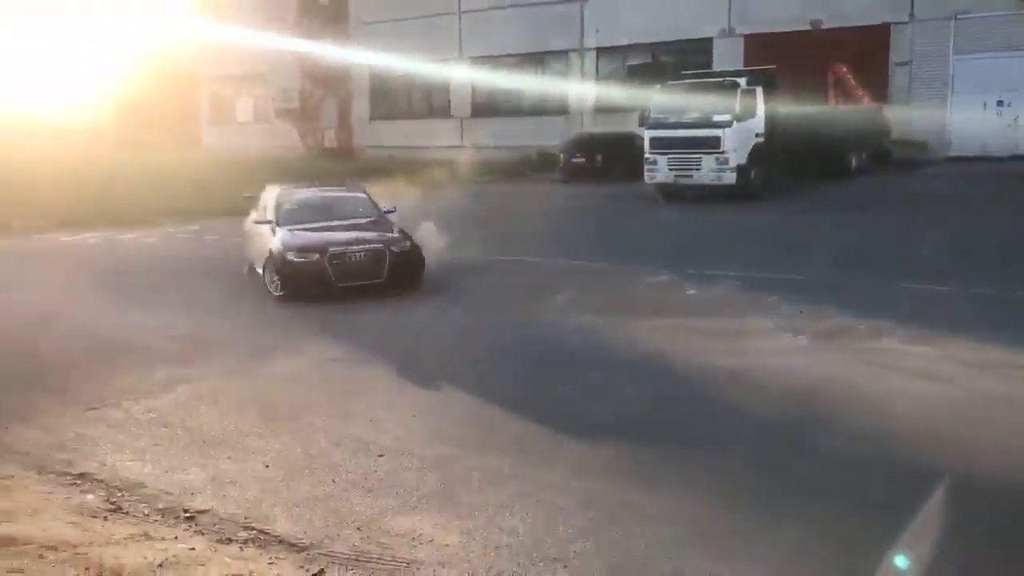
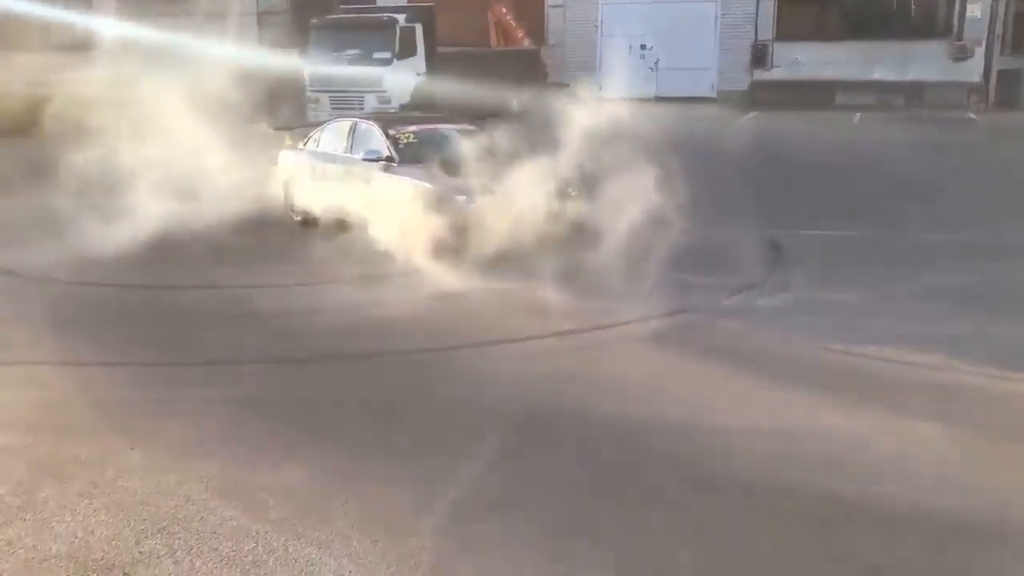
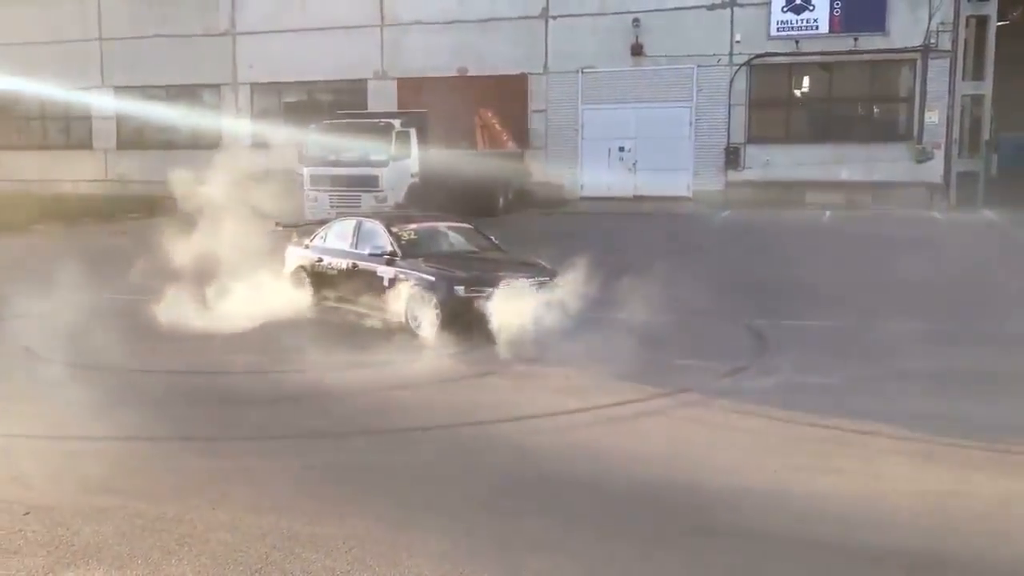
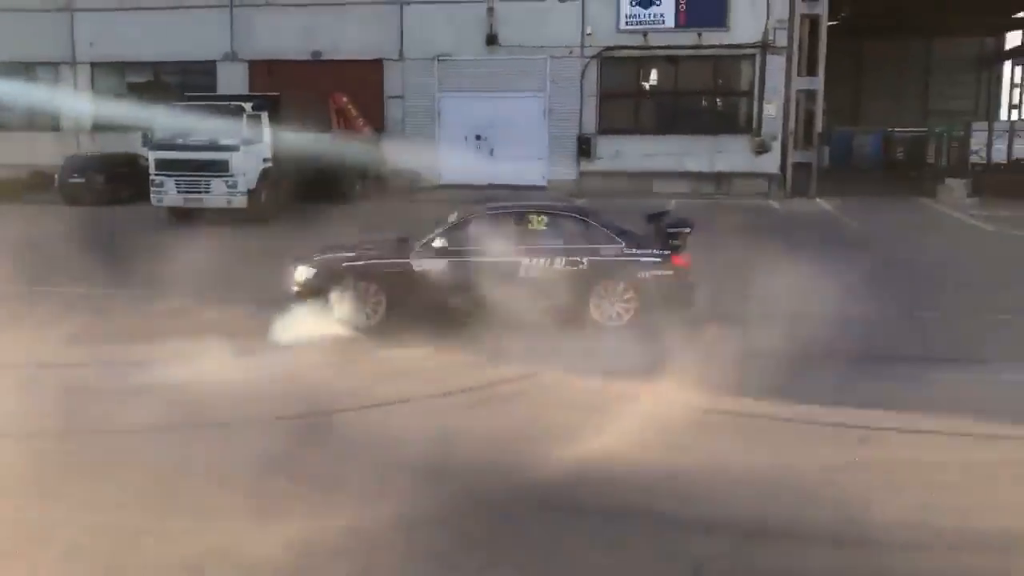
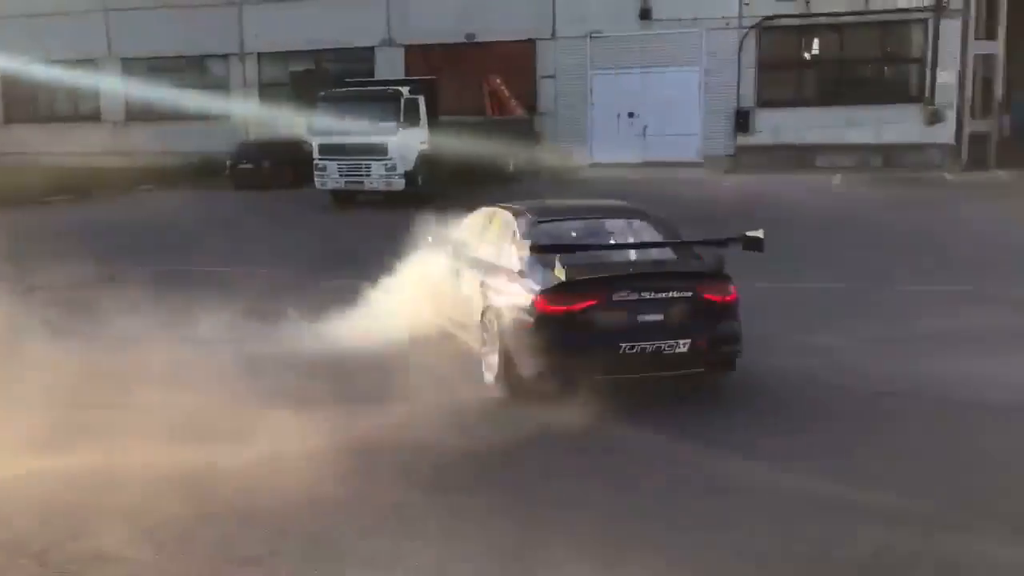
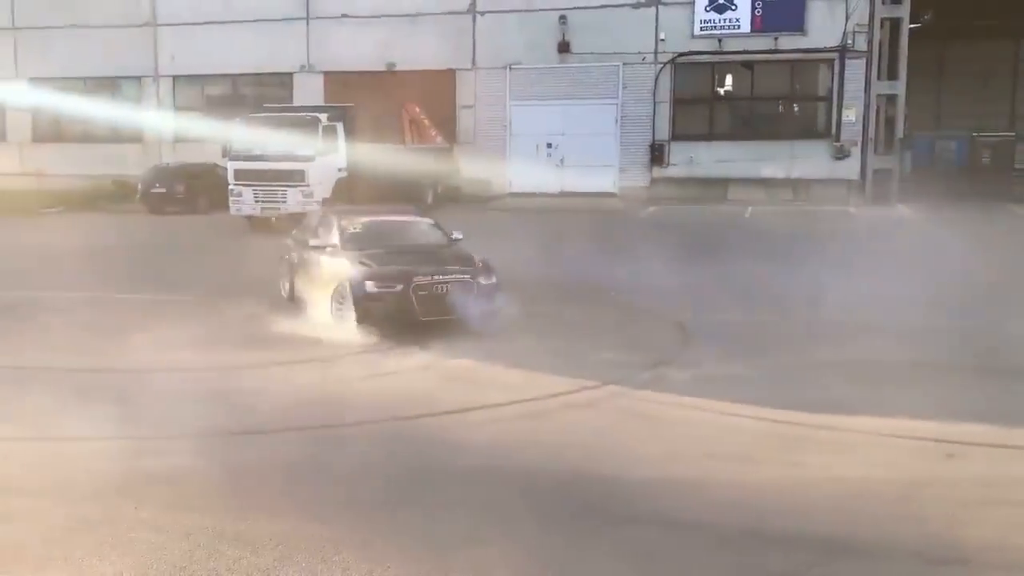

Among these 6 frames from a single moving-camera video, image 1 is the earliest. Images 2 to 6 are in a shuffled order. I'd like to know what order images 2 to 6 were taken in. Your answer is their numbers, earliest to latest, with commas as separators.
5, 4, 6, 3, 2
